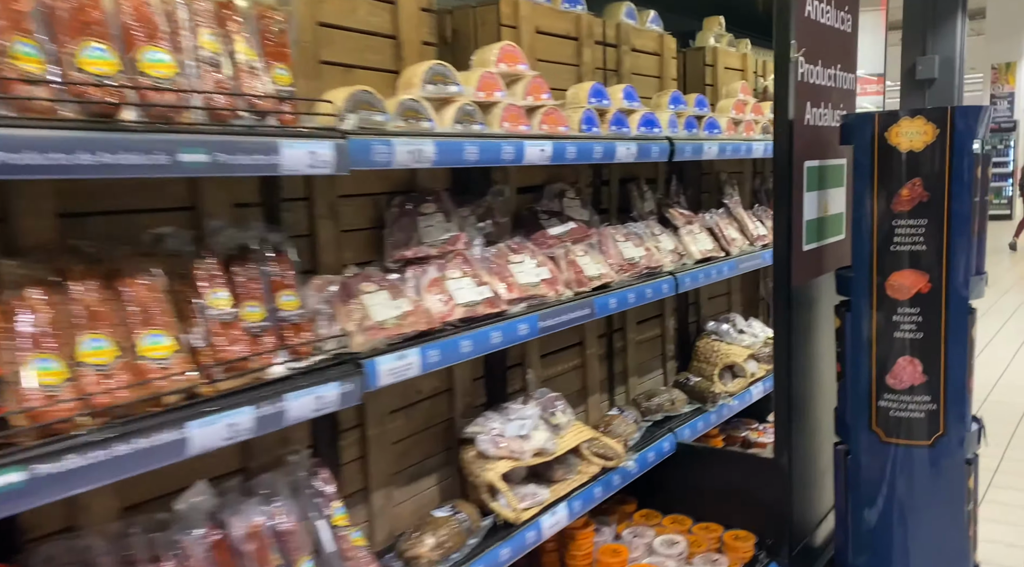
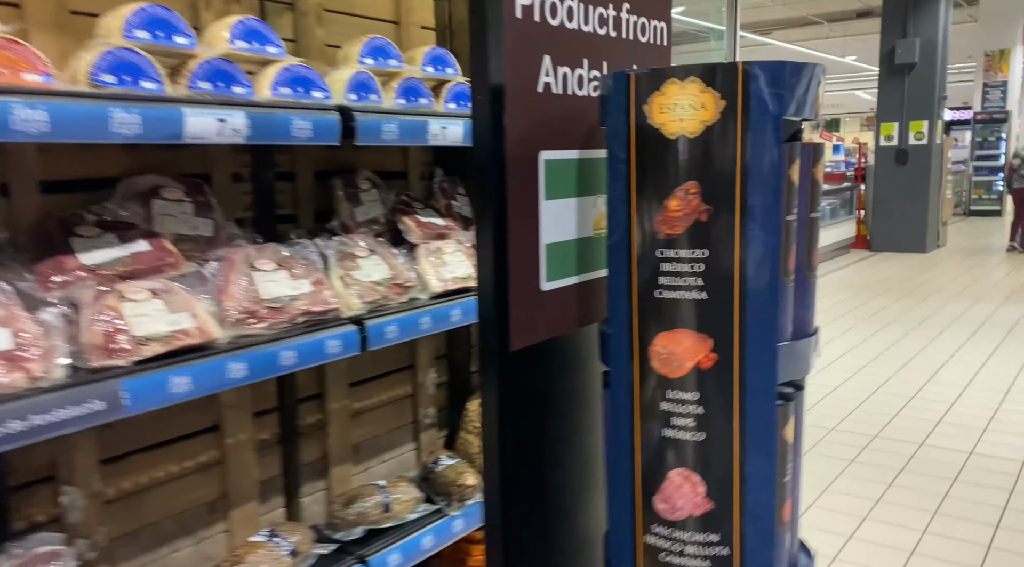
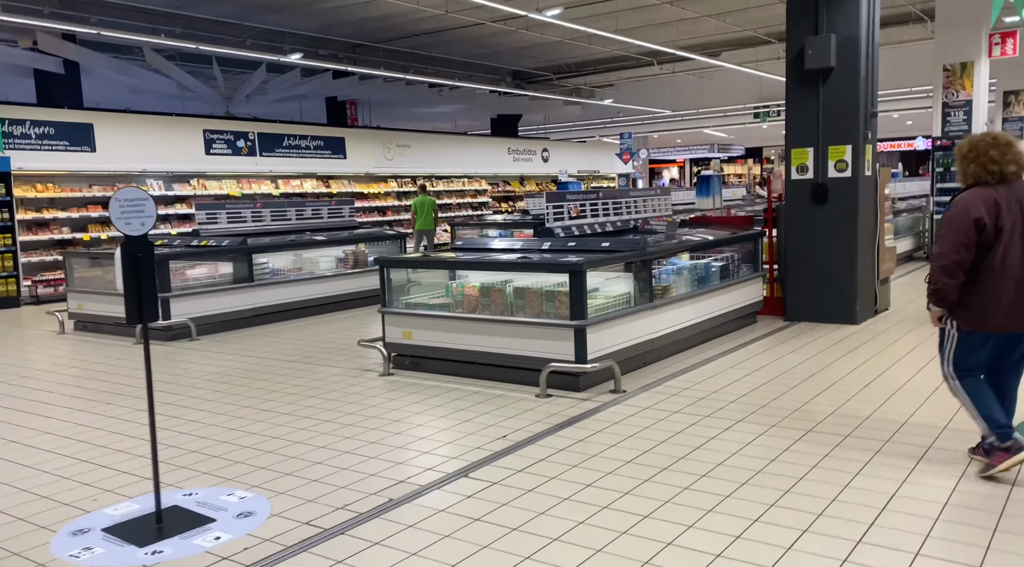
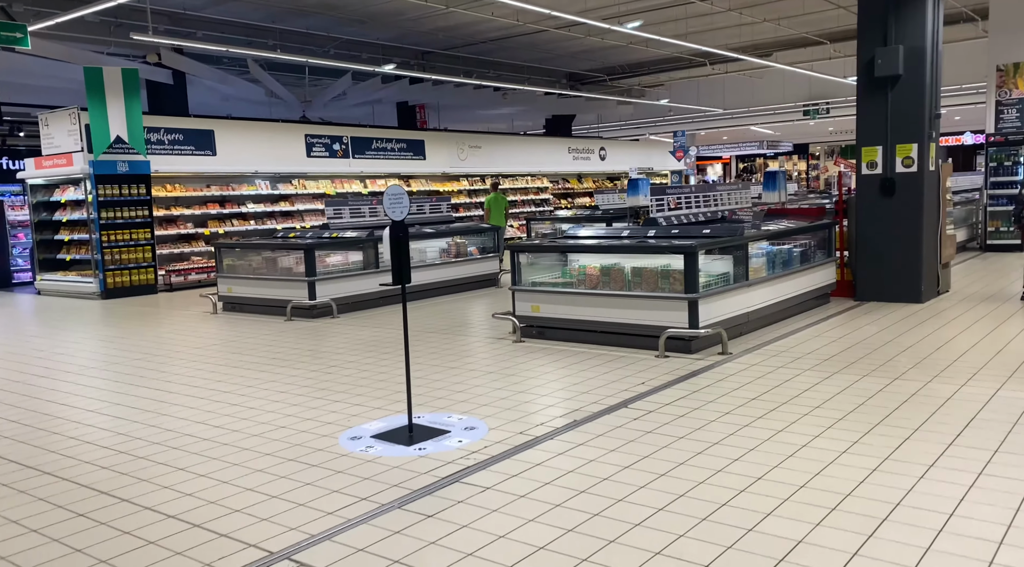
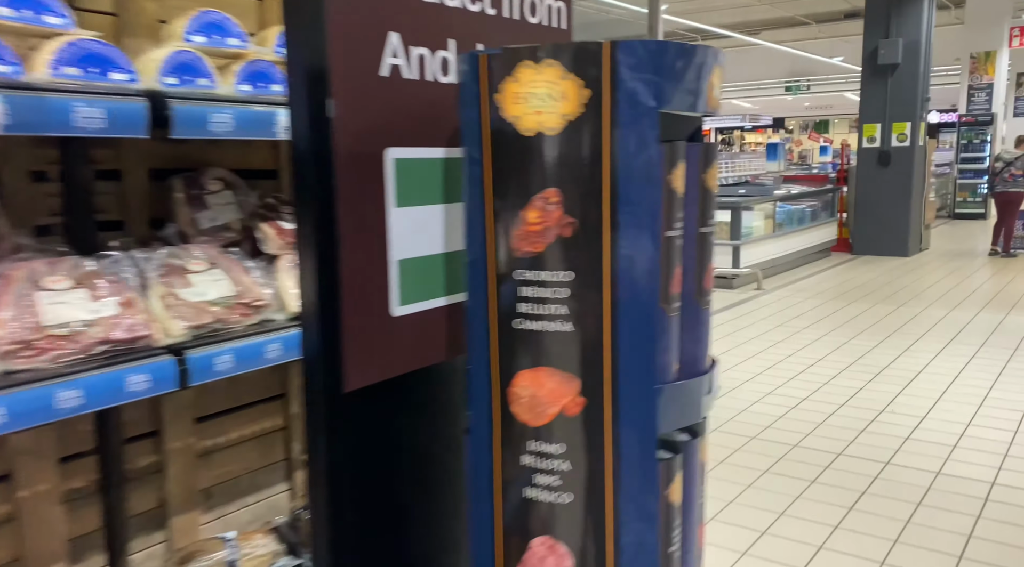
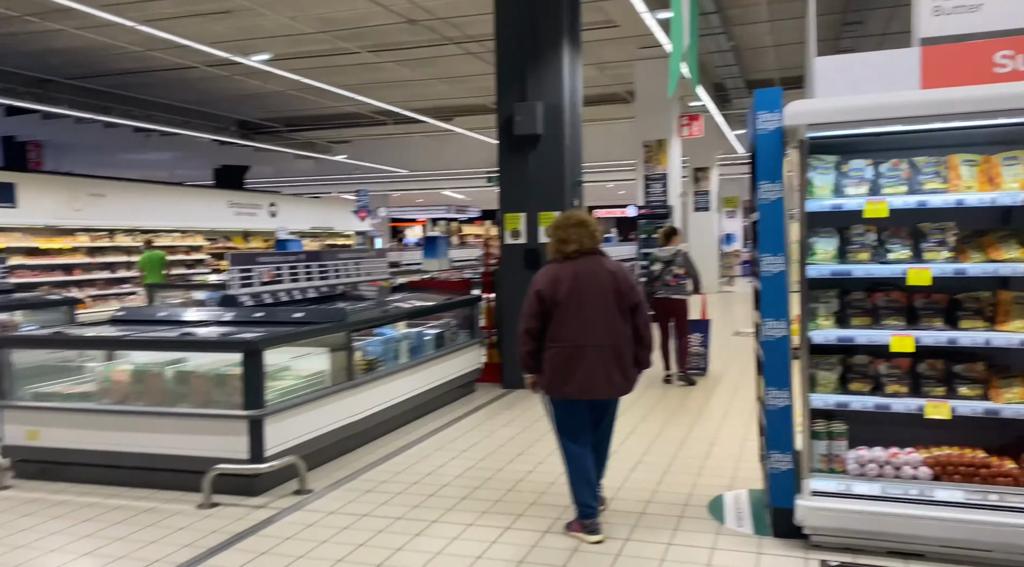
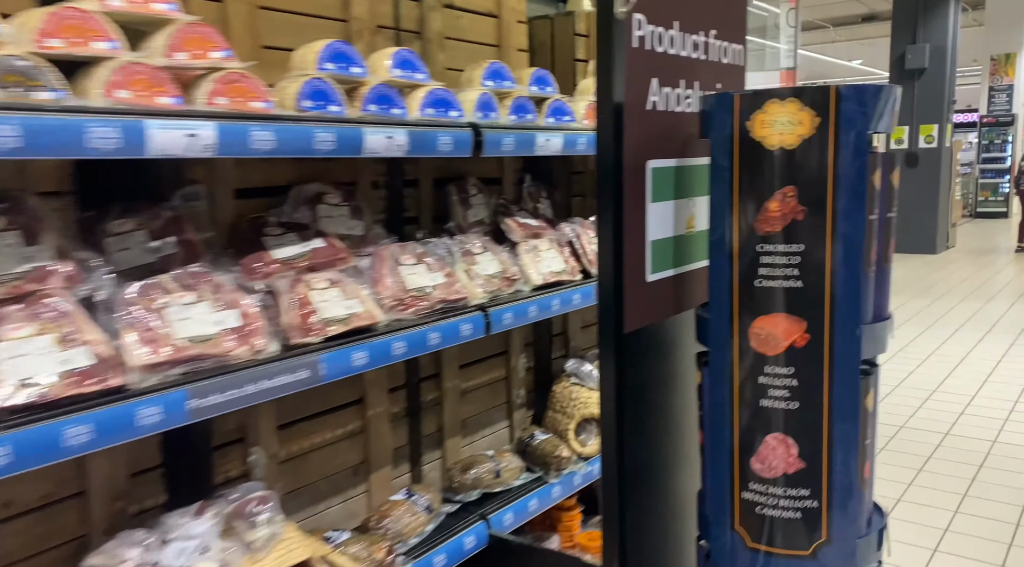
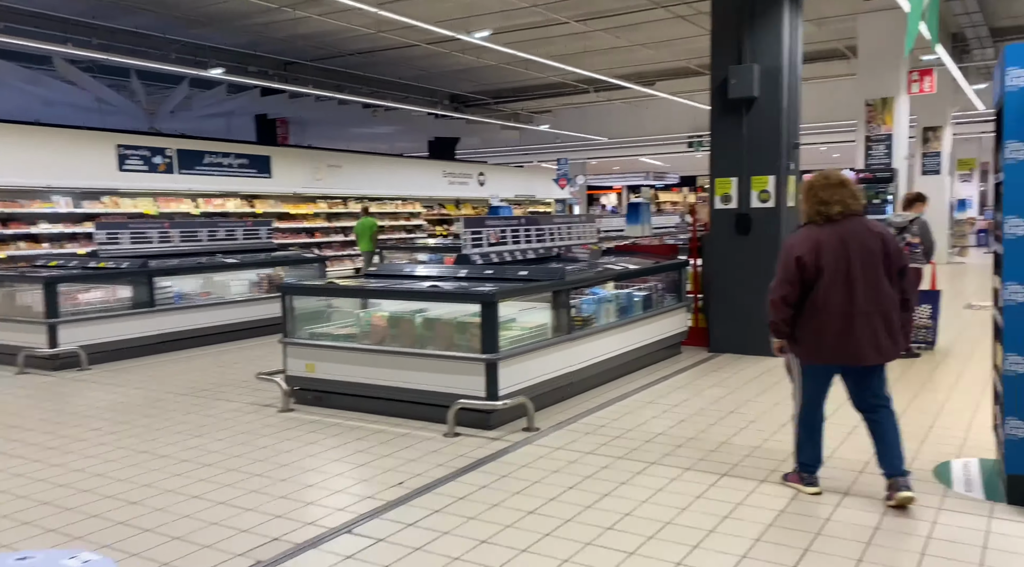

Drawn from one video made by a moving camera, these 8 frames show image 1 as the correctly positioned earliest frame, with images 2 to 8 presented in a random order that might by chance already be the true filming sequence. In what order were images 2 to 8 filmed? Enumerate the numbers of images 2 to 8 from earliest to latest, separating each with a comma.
7, 2, 5, 4, 3, 8, 6
